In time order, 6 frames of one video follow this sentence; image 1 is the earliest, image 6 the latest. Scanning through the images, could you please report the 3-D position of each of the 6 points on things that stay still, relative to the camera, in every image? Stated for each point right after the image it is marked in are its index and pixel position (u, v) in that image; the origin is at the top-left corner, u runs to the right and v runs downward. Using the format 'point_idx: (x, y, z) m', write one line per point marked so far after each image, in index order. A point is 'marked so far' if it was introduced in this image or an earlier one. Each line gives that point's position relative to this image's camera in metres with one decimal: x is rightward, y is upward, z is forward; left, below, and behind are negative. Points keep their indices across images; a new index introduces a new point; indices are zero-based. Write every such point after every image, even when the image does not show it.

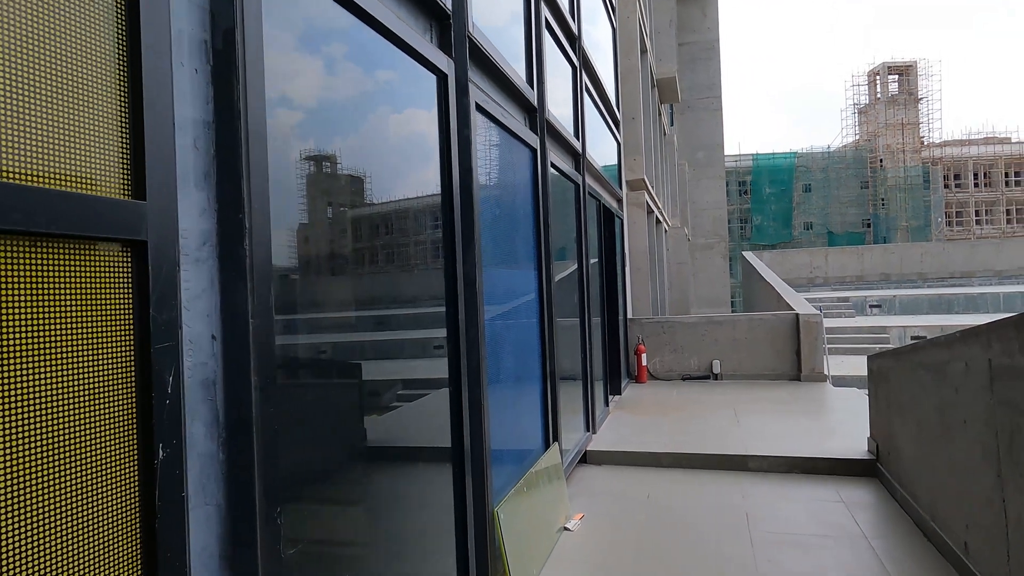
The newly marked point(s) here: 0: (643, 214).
0: (+2.6, +1.5, +13.3) m
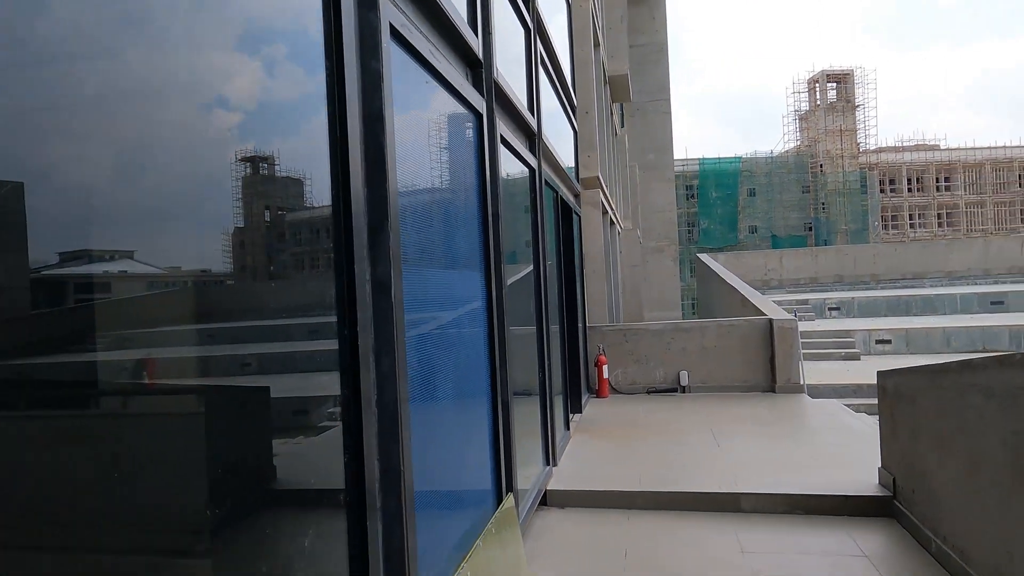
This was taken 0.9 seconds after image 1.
0: (+1.6, +1.4, +12.5) m
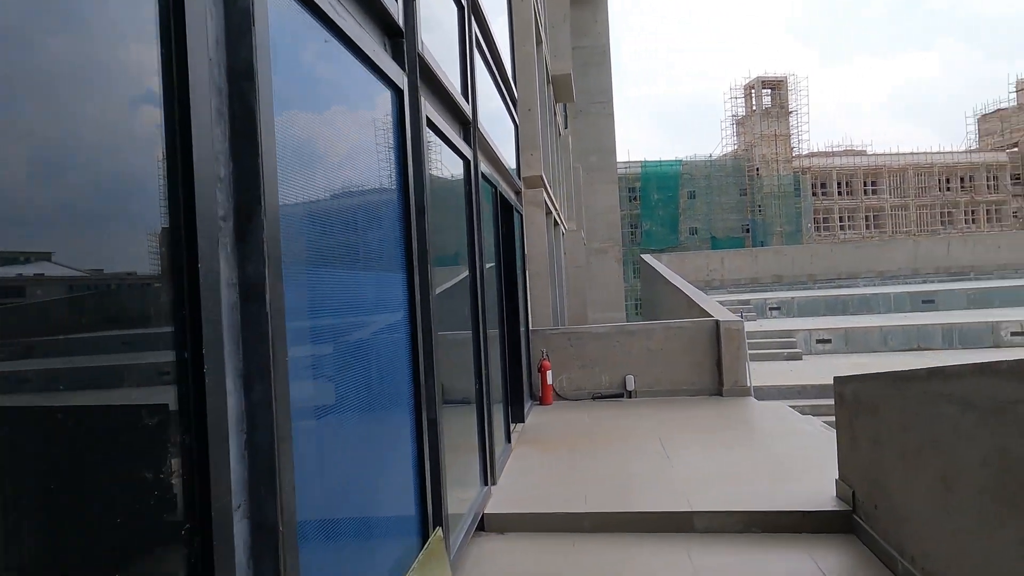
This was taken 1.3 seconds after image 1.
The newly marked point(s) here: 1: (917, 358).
0: (+0.5, +1.3, +12.2) m
1: (+6.5, -1.1, +10.6) m
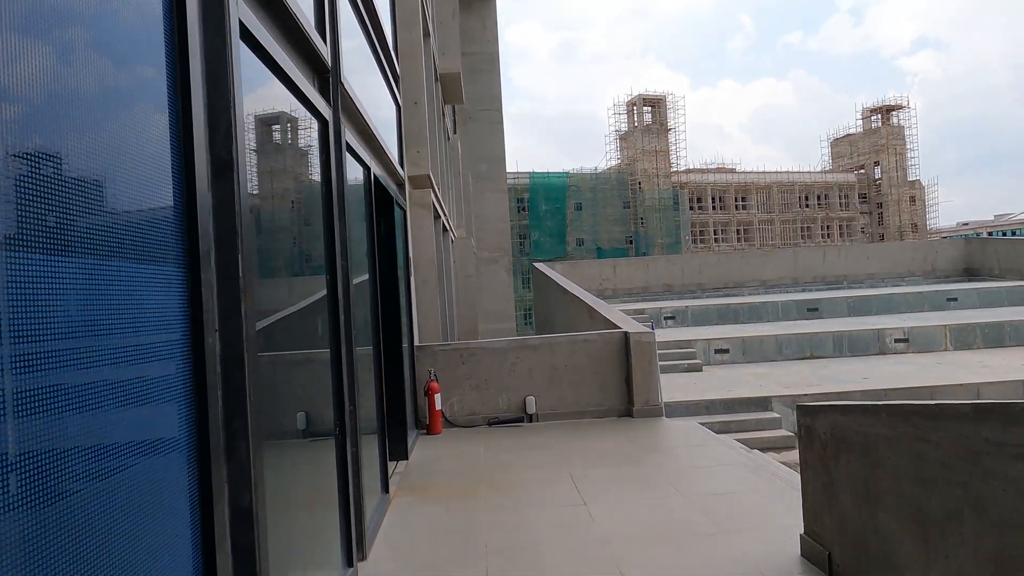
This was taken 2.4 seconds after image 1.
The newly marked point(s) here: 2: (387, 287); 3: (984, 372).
0: (-1.4, +1.2, +11.1) m
1: (+4.8, -1.2, +10.5) m
2: (-1.1, 0.0, +5.8) m
3: (+6.6, -1.2, +9.3) m
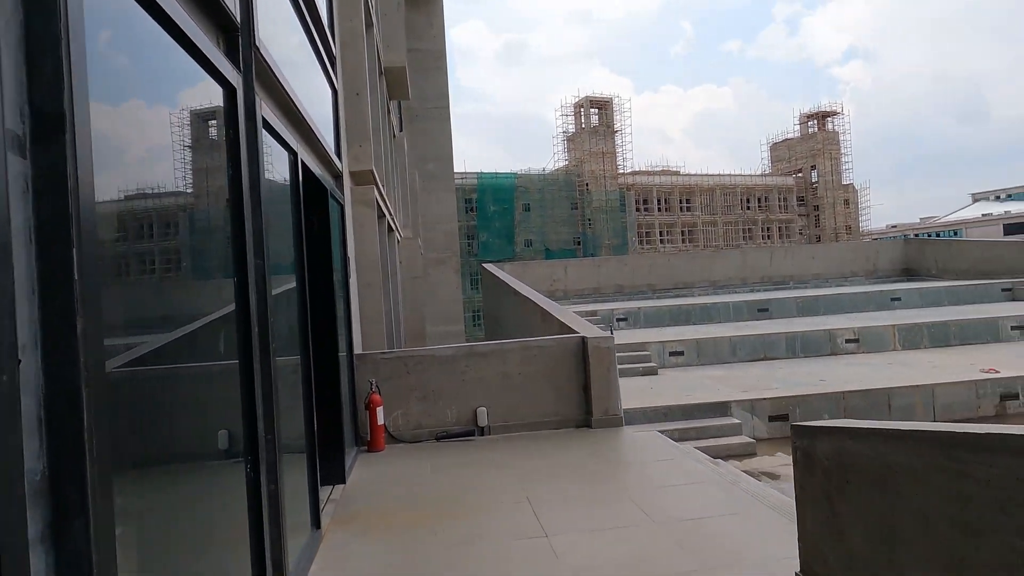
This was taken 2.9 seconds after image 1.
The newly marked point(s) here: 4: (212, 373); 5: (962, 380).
0: (-2.2, +1.2, +10.4) m
1: (+4.0, -1.3, +10.3) m
2: (-1.5, 0.0, +5.2) m
3: (+5.9, -1.2, +9.2) m
4: (-1.2, -0.3, +2.5) m
5: (+5.7, -1.2, +8.4) m
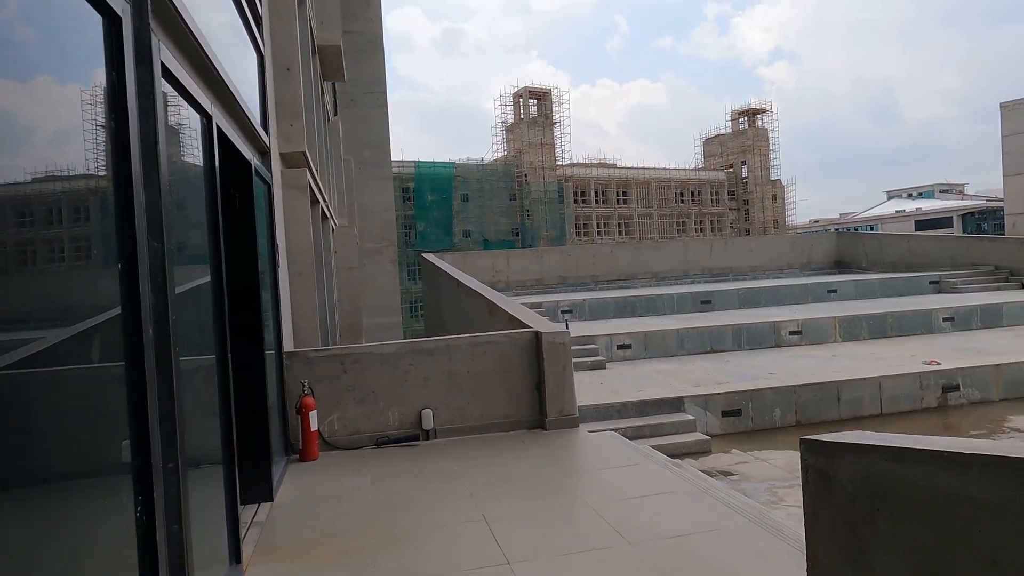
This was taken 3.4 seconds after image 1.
0: (-3.0, +1.3, +9.7) m
1: (+3.1, -1.1, +10.2) m
2: (-1.8, 0.0, +4.6) m
3: (+5.1, -1.1, +9.3) m
4: (-1.3, -0.3, +1.9) m
5: (+5.0, -1.1, +8.5) m
